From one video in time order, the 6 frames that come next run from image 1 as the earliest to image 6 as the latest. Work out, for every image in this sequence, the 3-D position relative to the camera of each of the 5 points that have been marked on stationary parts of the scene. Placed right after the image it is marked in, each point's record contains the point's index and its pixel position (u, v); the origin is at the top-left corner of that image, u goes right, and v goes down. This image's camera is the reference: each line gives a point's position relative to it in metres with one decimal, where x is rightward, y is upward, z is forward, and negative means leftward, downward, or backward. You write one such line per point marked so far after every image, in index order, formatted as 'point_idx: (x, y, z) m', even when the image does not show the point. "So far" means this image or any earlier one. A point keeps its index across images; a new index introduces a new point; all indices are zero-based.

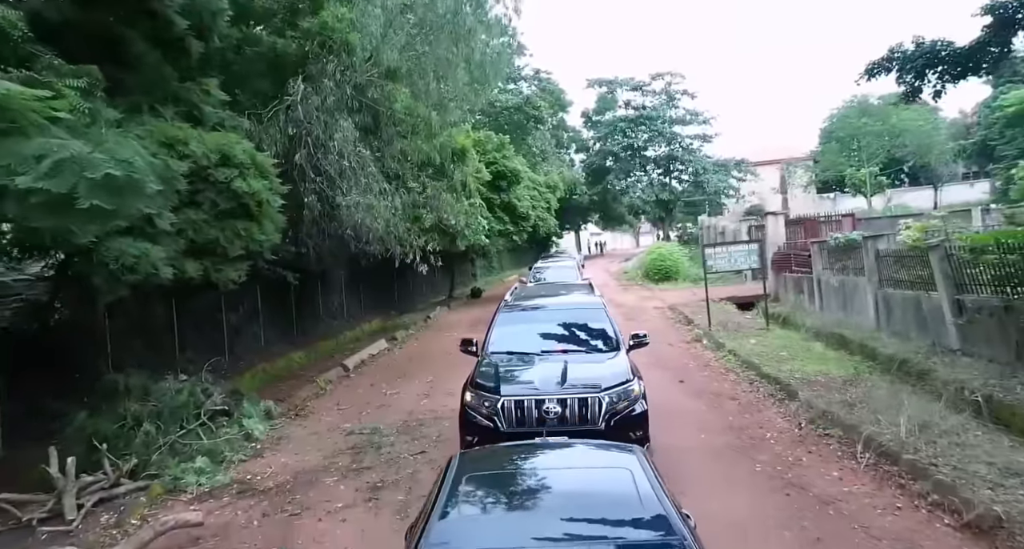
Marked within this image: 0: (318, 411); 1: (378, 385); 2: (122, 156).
0: (-2.9, -2.0, +10.1) m
1: (-2.3, -1.9, +11.8) m
2: (-2.6, +0.8, +4.7) m
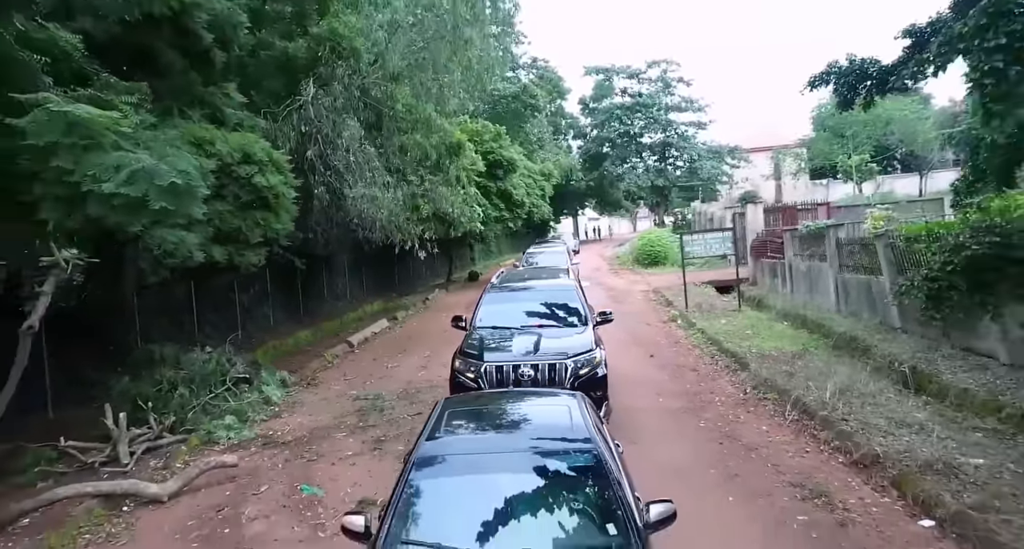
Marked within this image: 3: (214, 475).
0: (-3.1, -1.8, +11.3) m
1: (-2.5, -1.6, +13.0) m
2: (-2.8, +0.9, +5.8) m
3: (-3.1, -2.1, +7.1) m
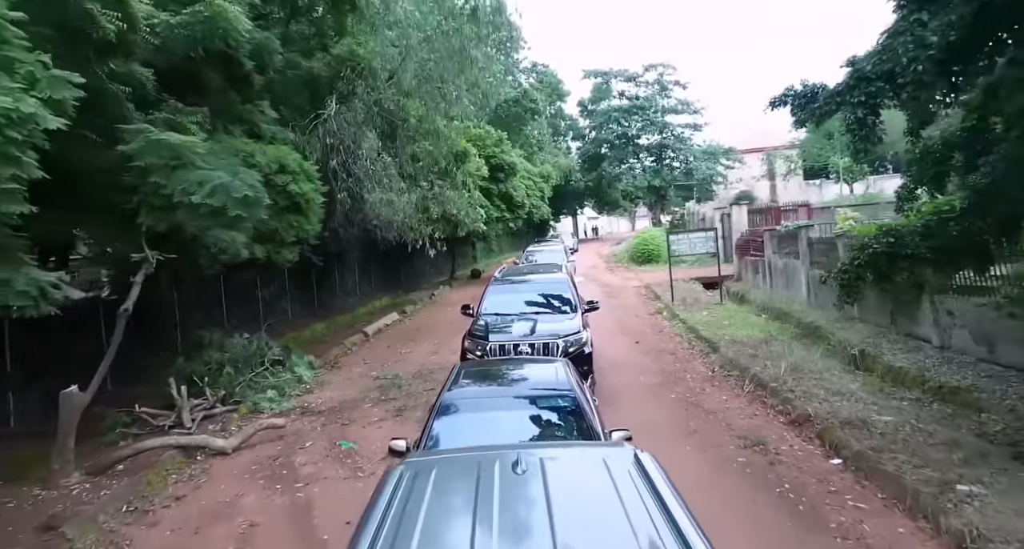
0: (-3.1, -1.7, +12.7) m
1: (-2.5, -1.5, +14.4) m
2: (-2.8, +1.0, +7.2) m
3: (-3.1, -2.0, +8.5) m
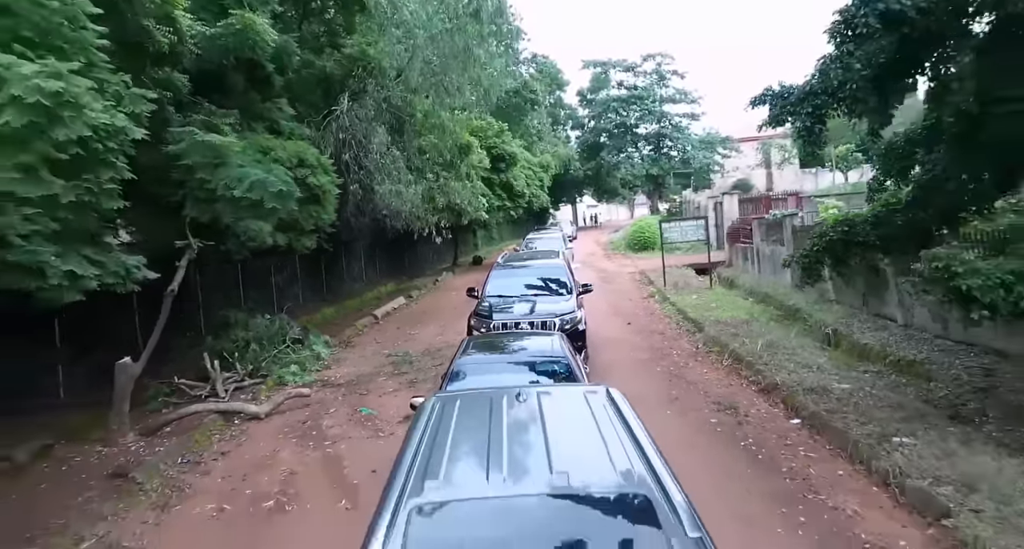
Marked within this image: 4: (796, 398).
0: (-3.1, -1.4, +13.7) m
1: (-2.5, -1.2, +15.4) m
2: (-2.8, +1.2, +8.1) m
3: (-3.1, -1.8, +9.5) m
4: (+3.3, -1.4, +7.8) m
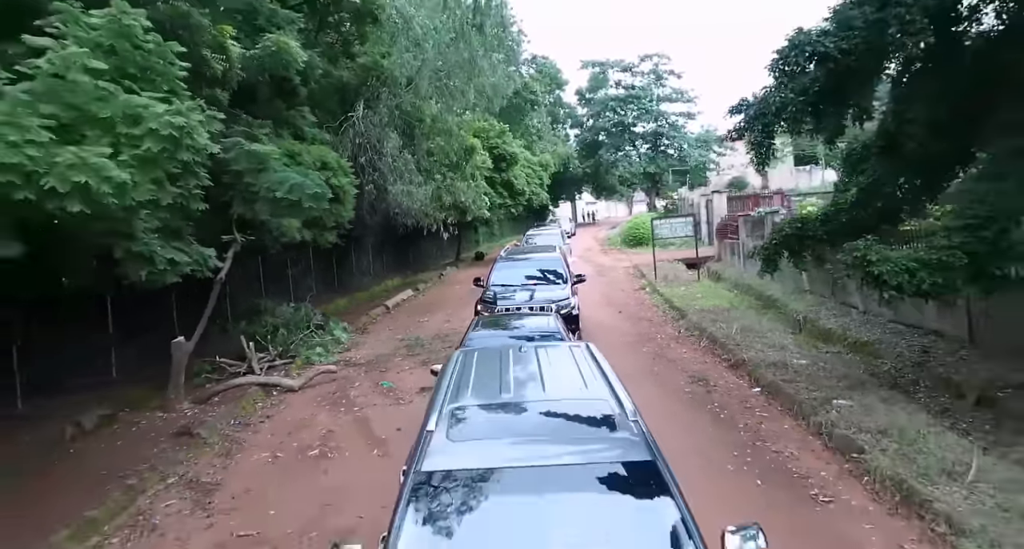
0: (-3.0, -1.2, +15.0) m
1: (-2.5, -1.0, +16.7) m
2: (-2.8, +1.3, +9.4) m
3: (-3.1, -1.7, +10.7) m
4: (+3.3, -1.3, +9.1) m
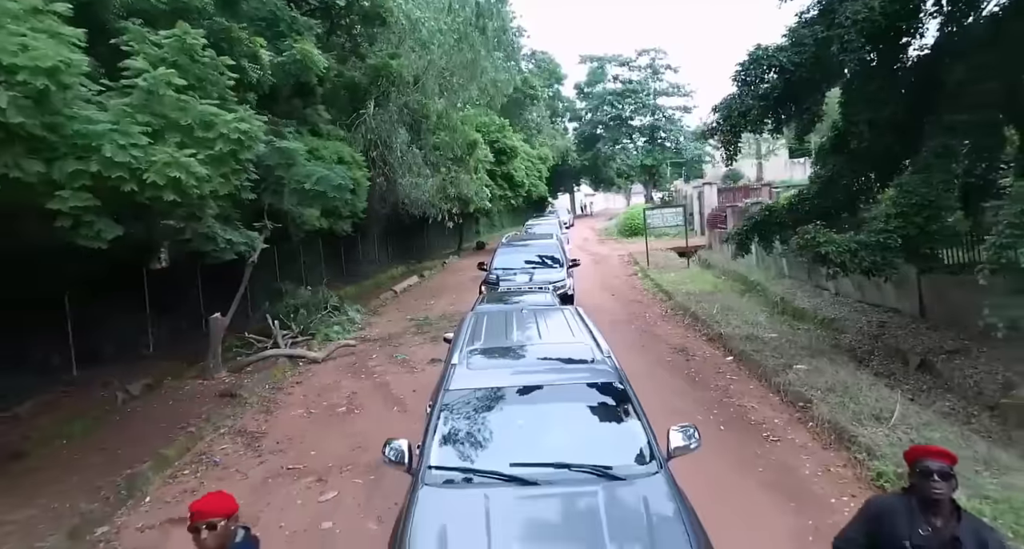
0: (-3.0, -0.9, +16.1) m
1: (-2.5, -0.7, +17.8) m
2: (-2.8, +1.6, +10.5) m
3: (-3.1, -1.4, +11.9) m
4: (+3.4, -1.1, +10.3) m
